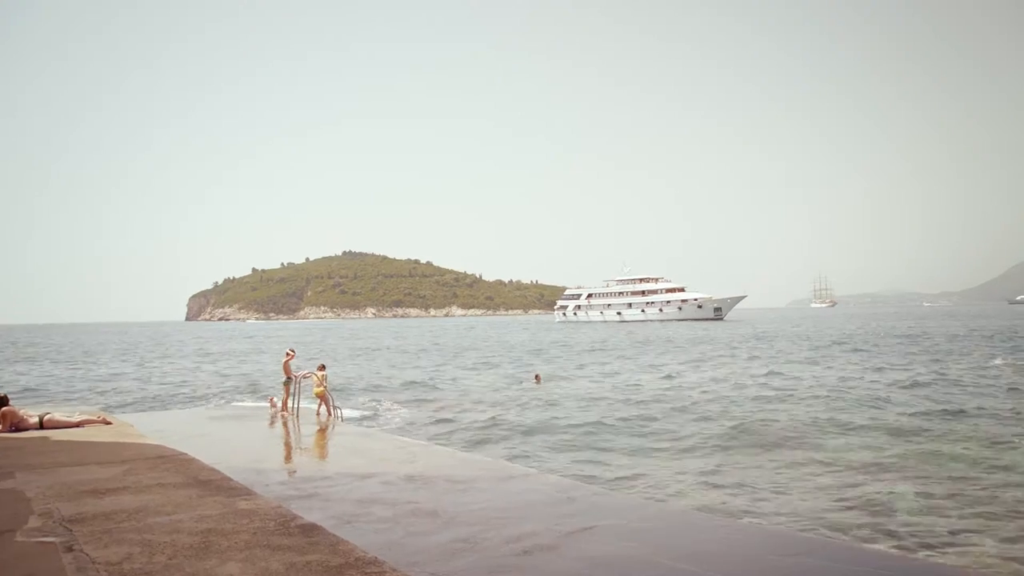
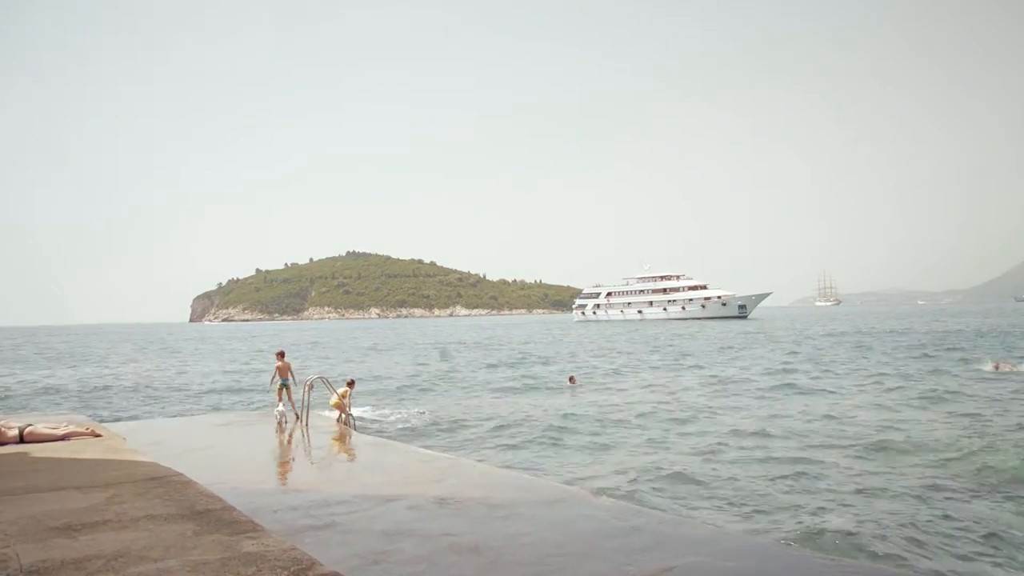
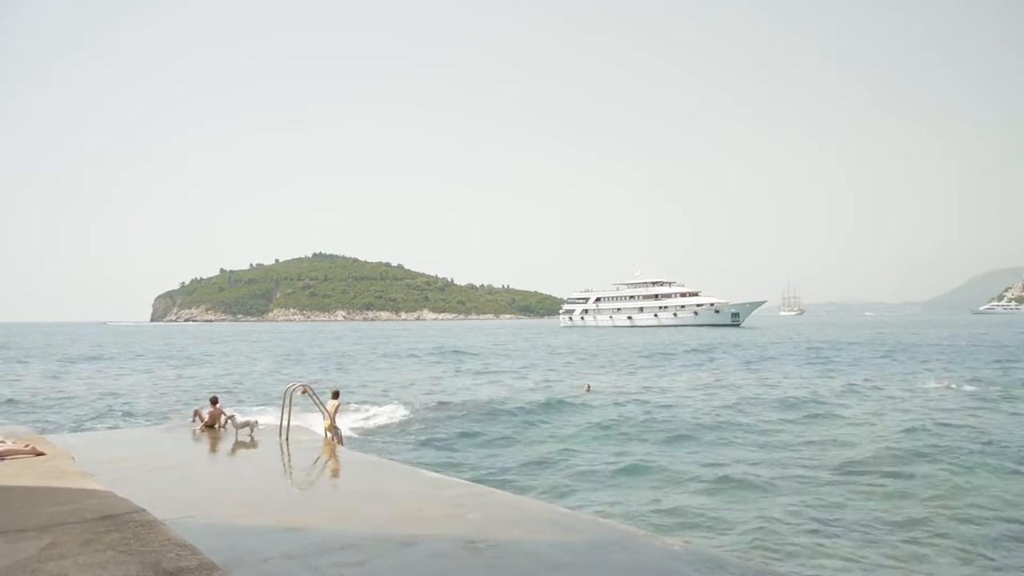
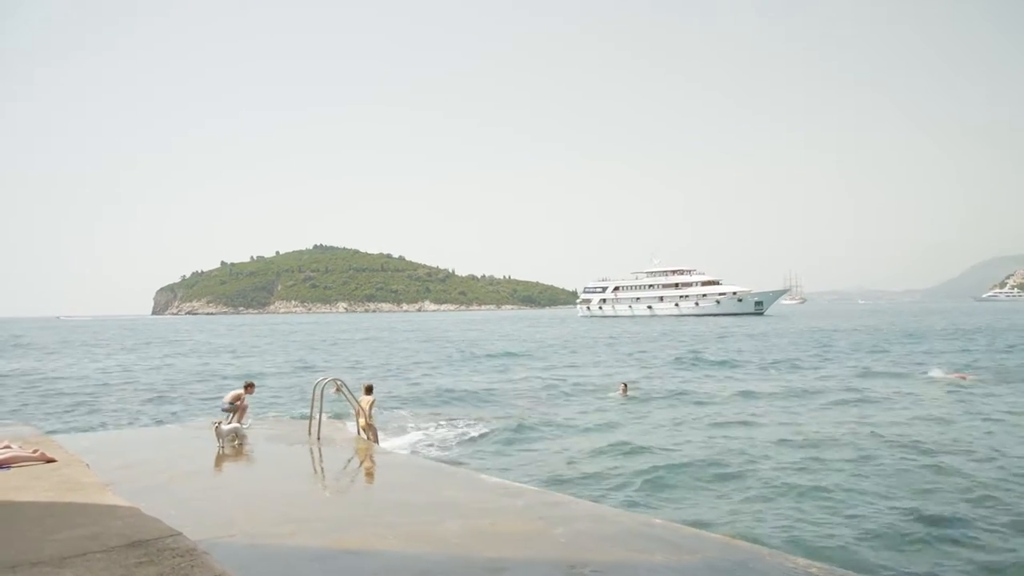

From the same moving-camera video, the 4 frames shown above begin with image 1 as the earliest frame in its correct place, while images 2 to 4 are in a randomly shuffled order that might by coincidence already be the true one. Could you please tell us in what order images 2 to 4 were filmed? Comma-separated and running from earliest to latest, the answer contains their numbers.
2, 3, 4
